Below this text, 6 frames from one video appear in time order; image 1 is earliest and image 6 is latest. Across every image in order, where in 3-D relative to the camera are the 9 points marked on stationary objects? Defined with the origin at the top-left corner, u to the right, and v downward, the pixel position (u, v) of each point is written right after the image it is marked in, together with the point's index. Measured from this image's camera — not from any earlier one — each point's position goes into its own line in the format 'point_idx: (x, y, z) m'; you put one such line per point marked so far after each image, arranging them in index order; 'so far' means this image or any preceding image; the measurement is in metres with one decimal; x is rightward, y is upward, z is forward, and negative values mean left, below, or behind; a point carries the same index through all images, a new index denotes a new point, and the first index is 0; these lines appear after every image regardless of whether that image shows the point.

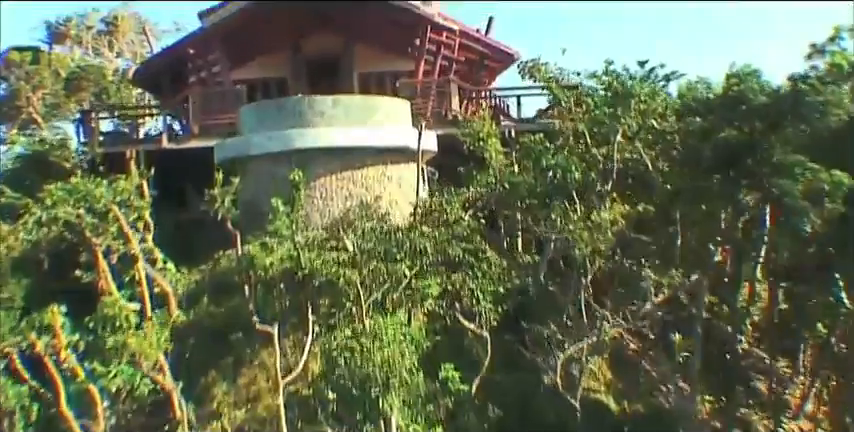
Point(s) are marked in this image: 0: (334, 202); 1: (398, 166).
0: (-1.5, +0.2, +11.8) m
1: (-0.5, +0.8, +12.4) m
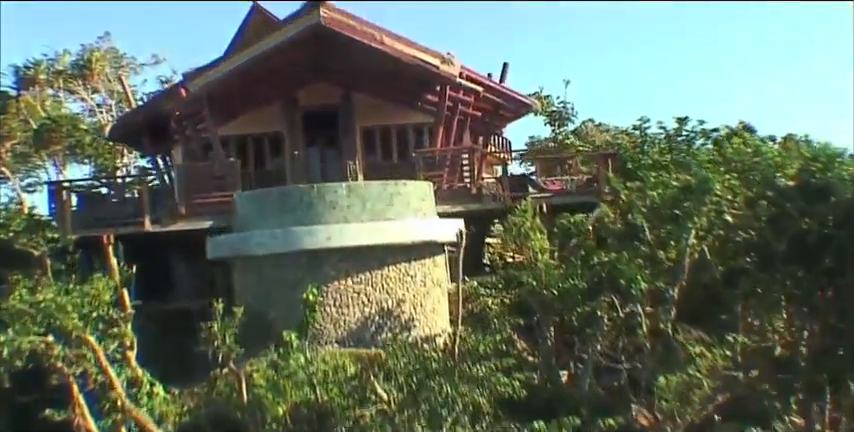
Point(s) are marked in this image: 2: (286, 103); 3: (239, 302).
0: (-1.0, -1.2, +10.1) m
1: (-0.1, -0.6, +10.7) m
2: (-3.1, +2.5, +16.6) m
3: (-2.6, -1.2, +10.6) m
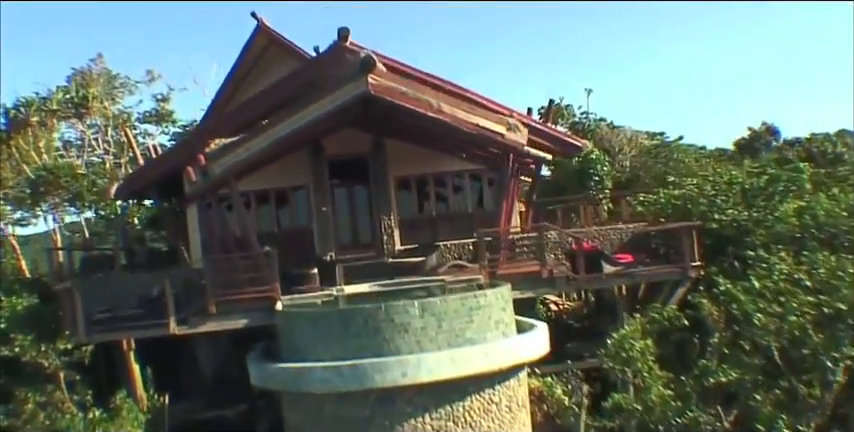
0: (0.0, -2.7, +8.5) m
1: (+1.0, -2.0, +9.1) m
2: (-2.3, +1.2, +14.9) m
3: (-1.6, -2.6, +9.0) m
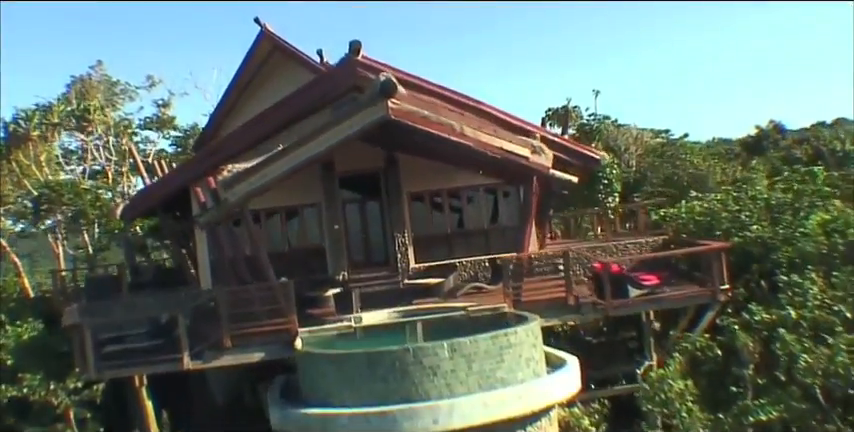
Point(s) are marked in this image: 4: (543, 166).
0: (+0.4, -3.1, +8.2) m
1: (+1.3, -2.4, +8.8) m
2: (-2.0, +0.9, +14.5) m
3: (-1.3, -3.0, +8.7) m
4: (+1.6, +0.7, +10.4) m
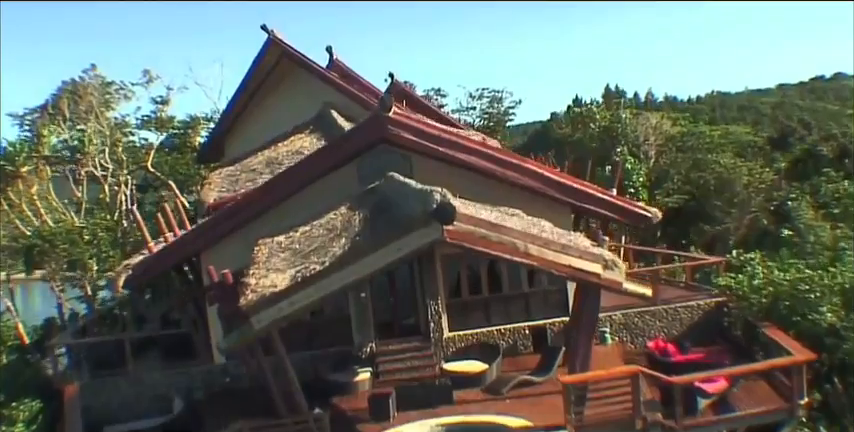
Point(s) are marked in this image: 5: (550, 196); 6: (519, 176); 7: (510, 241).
0: (+1.0, -4.7, +7.1) m
1: (+1.9, -4.0, +7.6) m
2: (-1.3, -0.3, +13.1) m
3: (-0.6, -4.6, +7.5) m
4: (+2.3, -0.8, +9.1) m
5: (+2.2, +0.4, +13.4) m
6: (+1.6, +0.7, +13.1) m
7: (+0.9, -0.3, +8.7) m
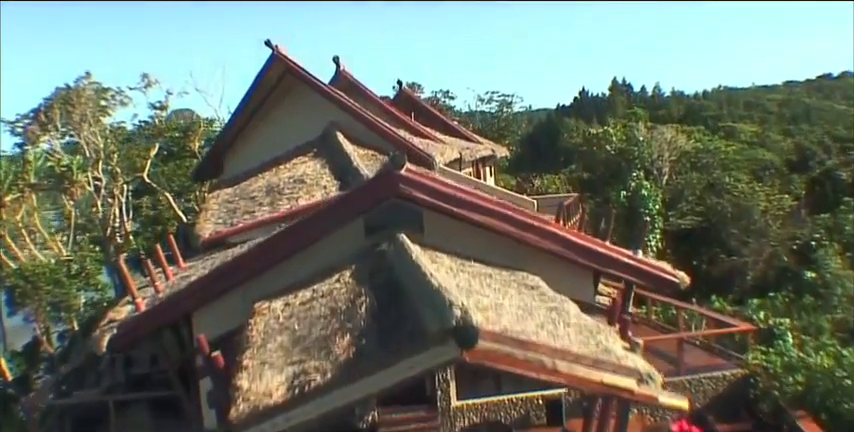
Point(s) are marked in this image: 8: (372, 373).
0: (+1.0, -5.9, +6.2) m
1: (+2.0, -5.2, +6.7) m
2: (-1.2, -1.2, +12.1) m
3: (-0.6, -5.7, +6.6) m
4: (+2.4, -2.0, +8.1) m
5: (+2.4, -0.7, +12.4) m
6: (+1.8, -0.4, +12.1) m
7: (+1.1, -1.4, +7.7) m
8: (-0.6, -1.5, +7.6) m
